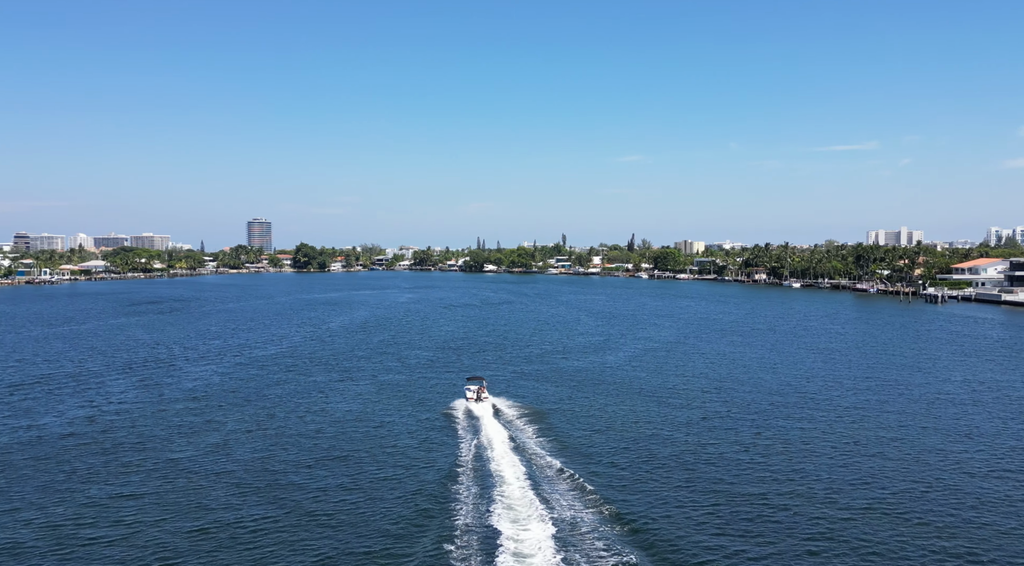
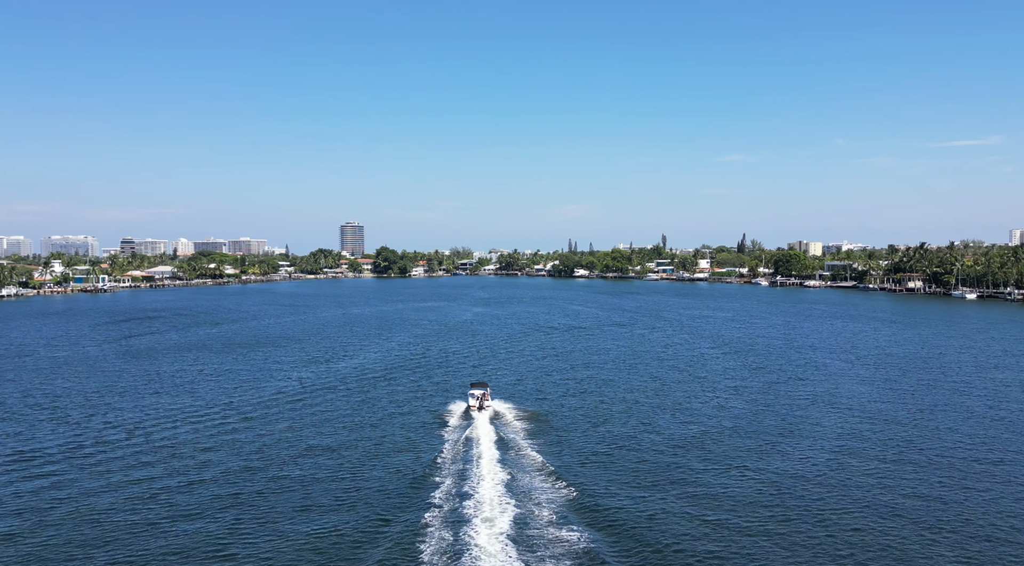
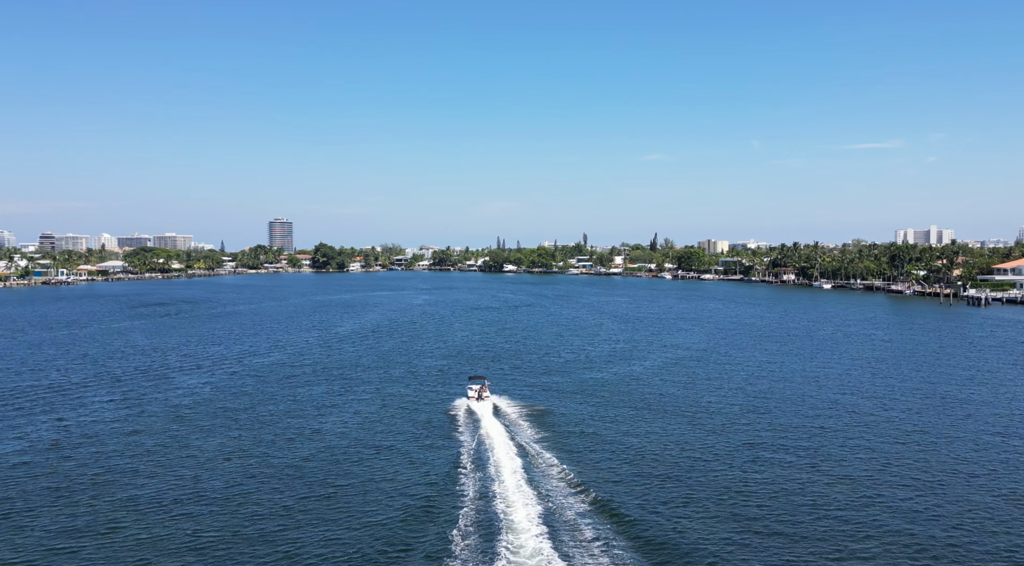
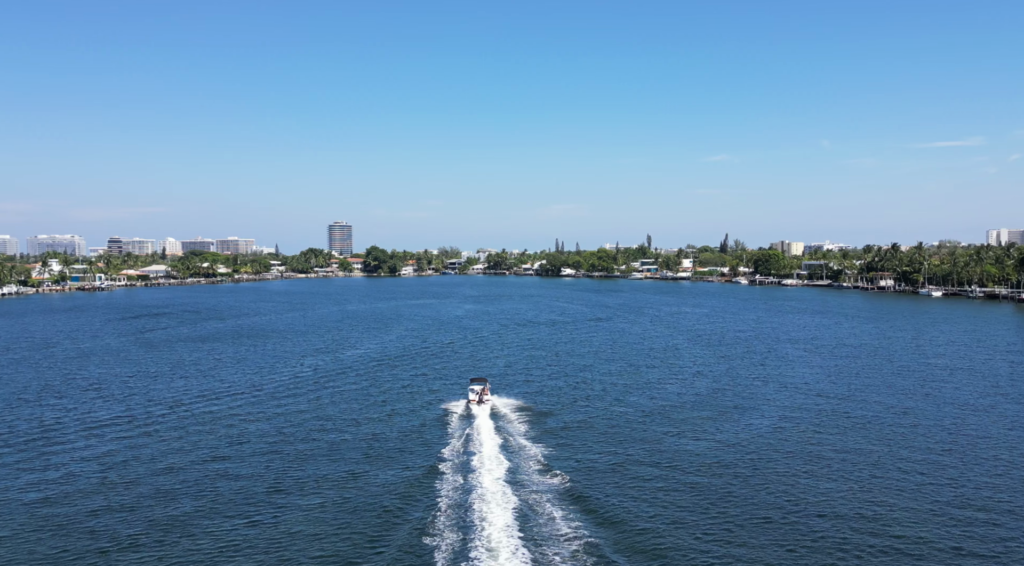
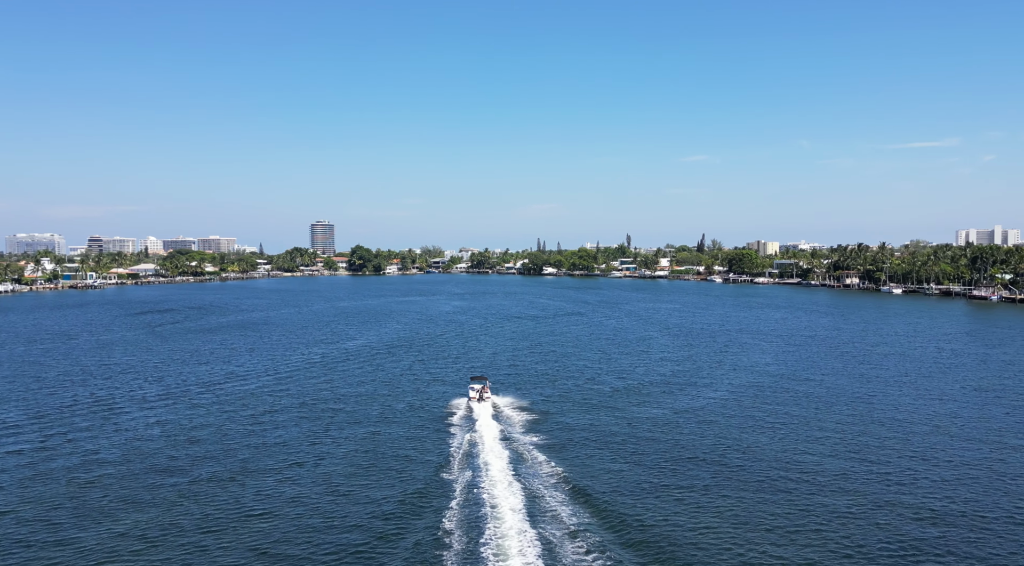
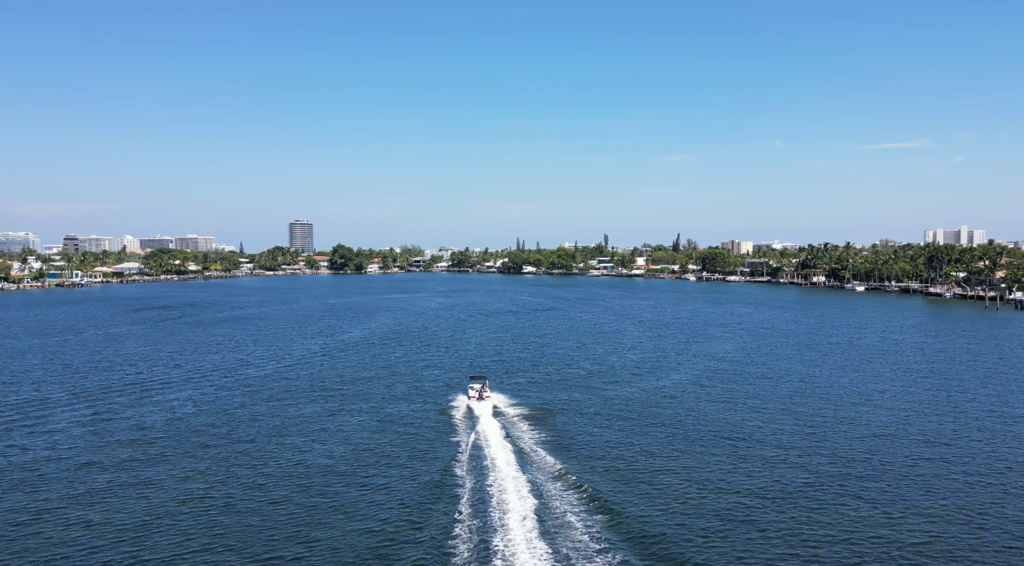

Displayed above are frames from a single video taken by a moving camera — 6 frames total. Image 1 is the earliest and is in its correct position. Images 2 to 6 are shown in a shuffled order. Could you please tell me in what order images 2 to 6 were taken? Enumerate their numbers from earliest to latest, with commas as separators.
3, 6, 5, 4, 2
